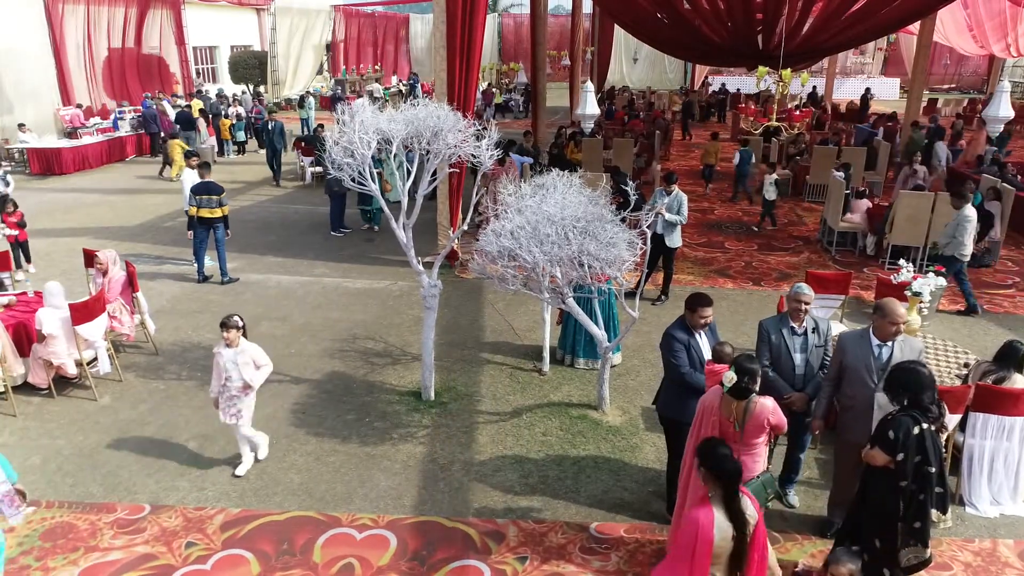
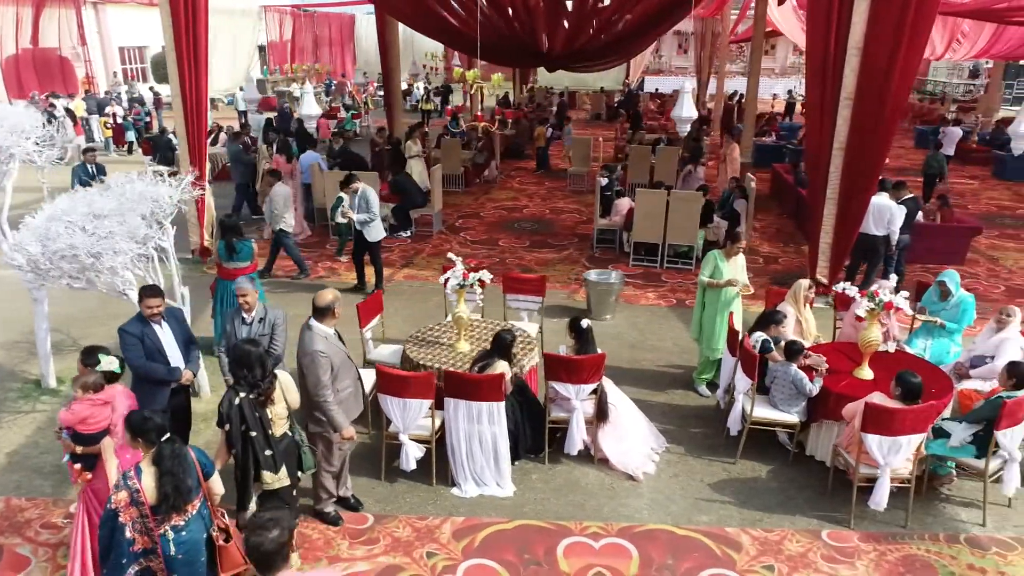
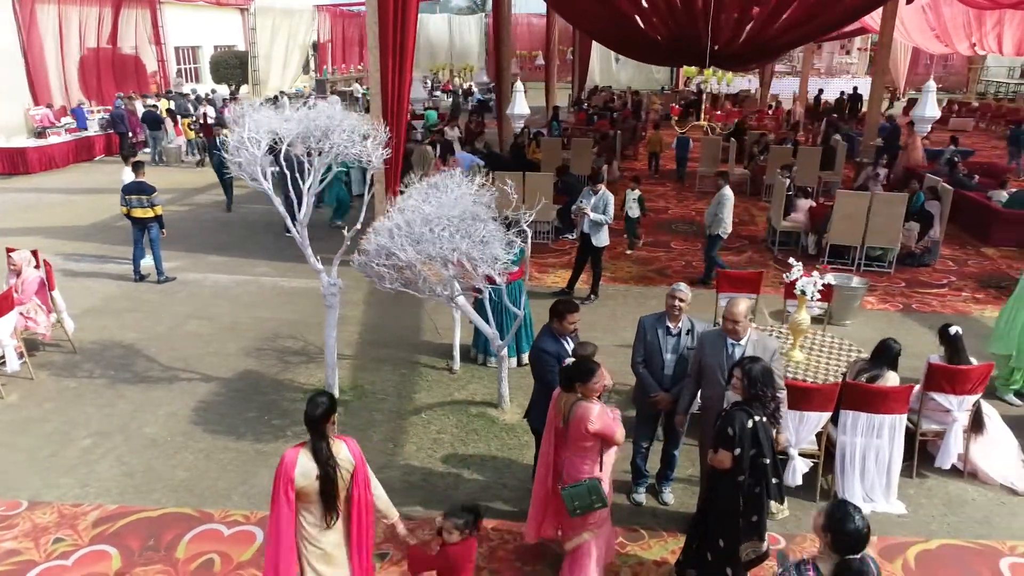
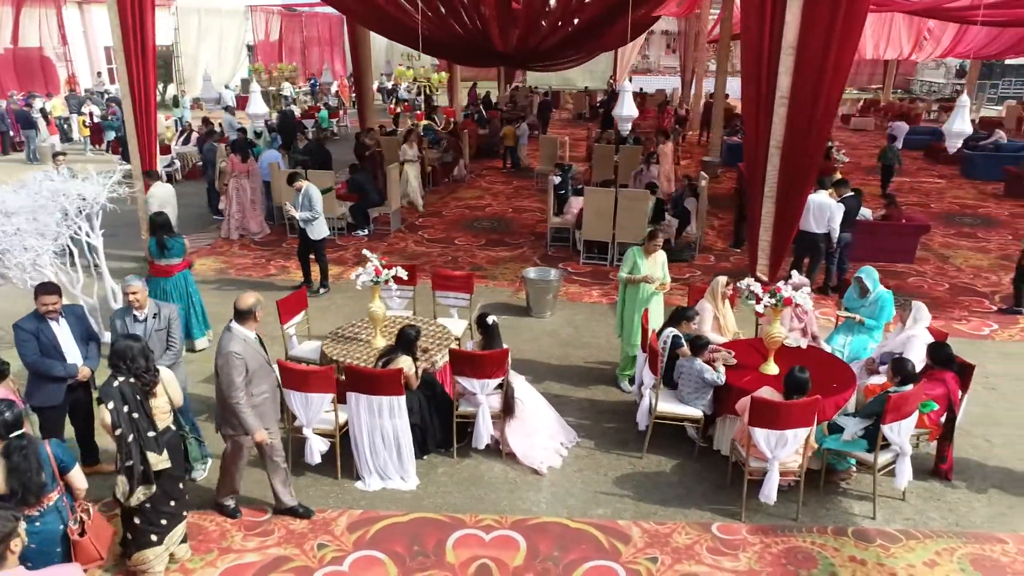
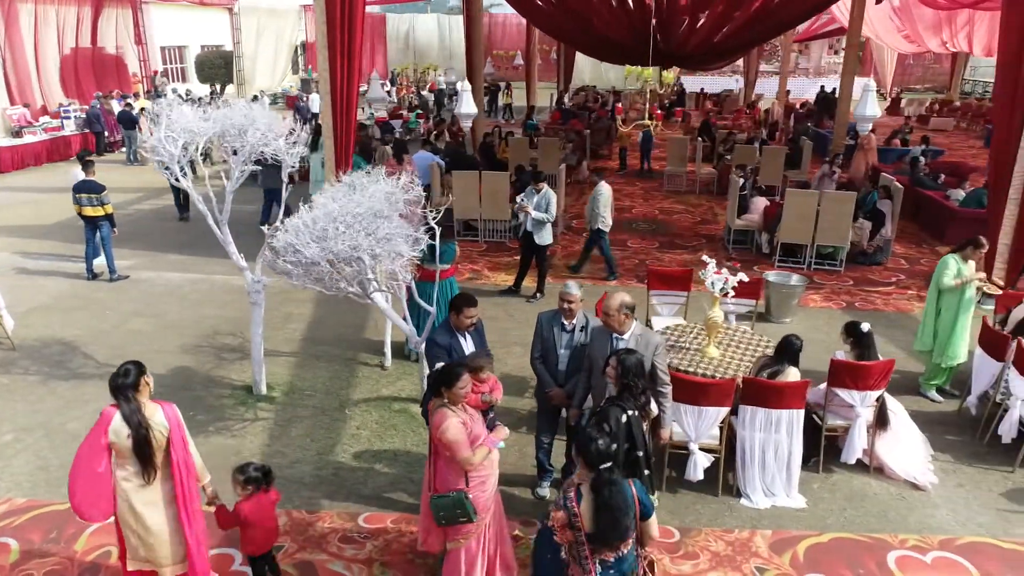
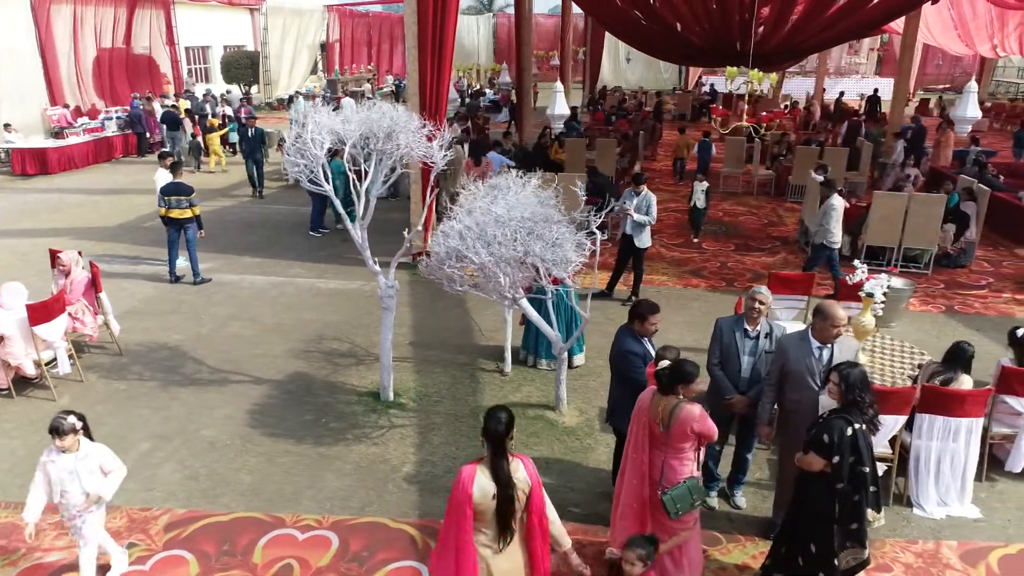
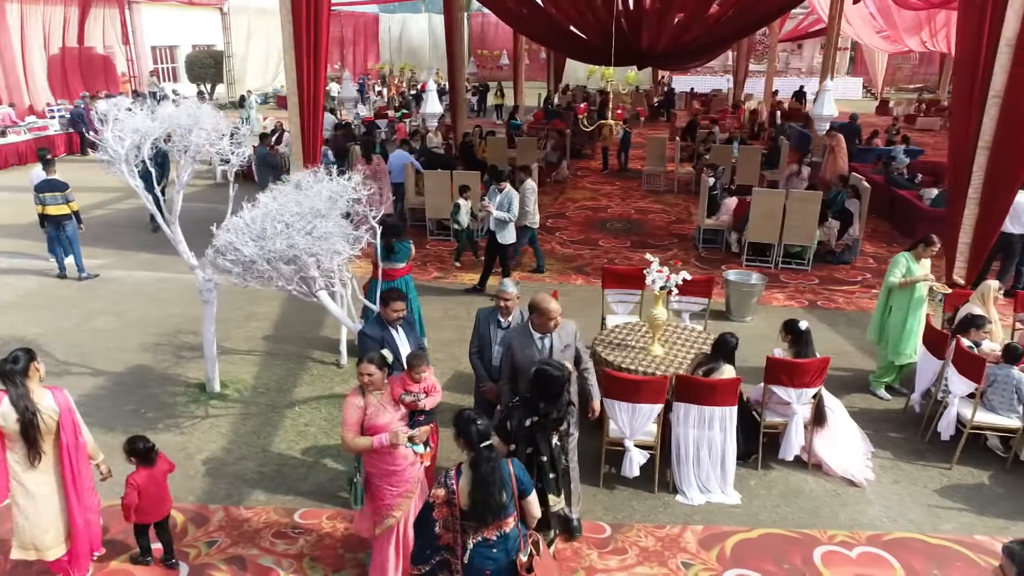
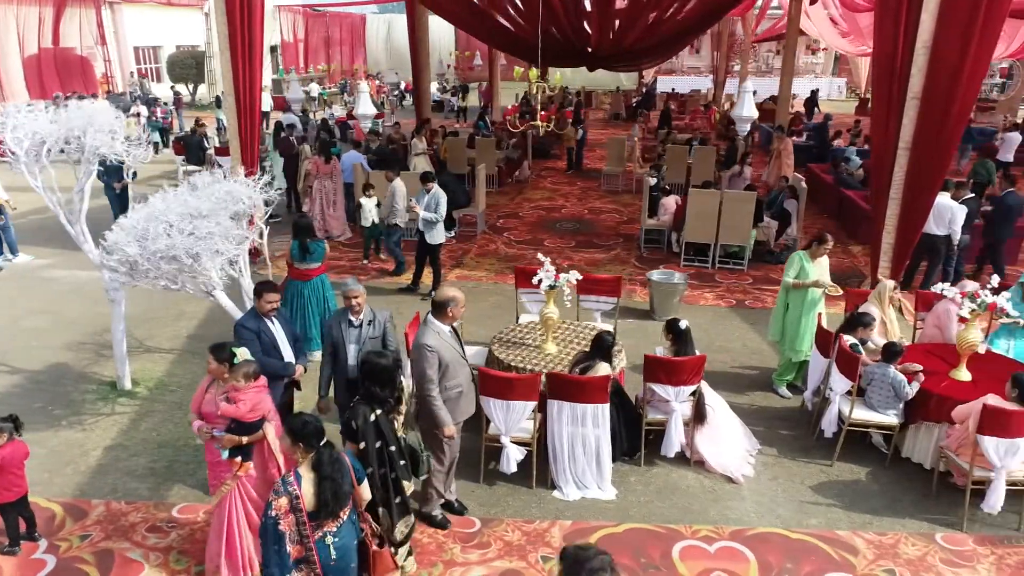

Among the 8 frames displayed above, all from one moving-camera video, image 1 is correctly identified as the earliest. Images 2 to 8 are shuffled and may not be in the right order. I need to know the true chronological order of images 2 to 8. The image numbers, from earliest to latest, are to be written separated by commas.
6, 3, 5, 7, 8, 2, 4
